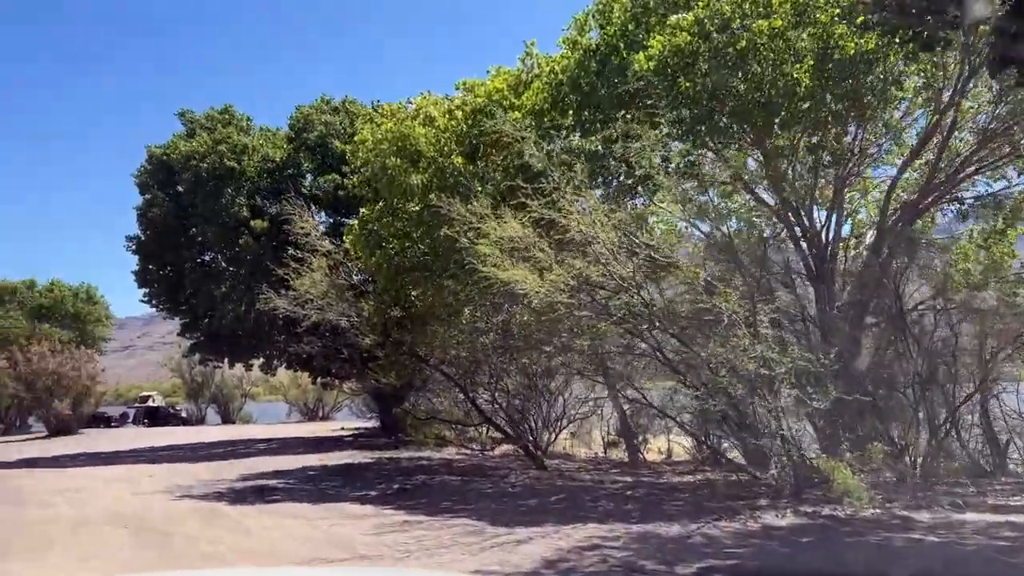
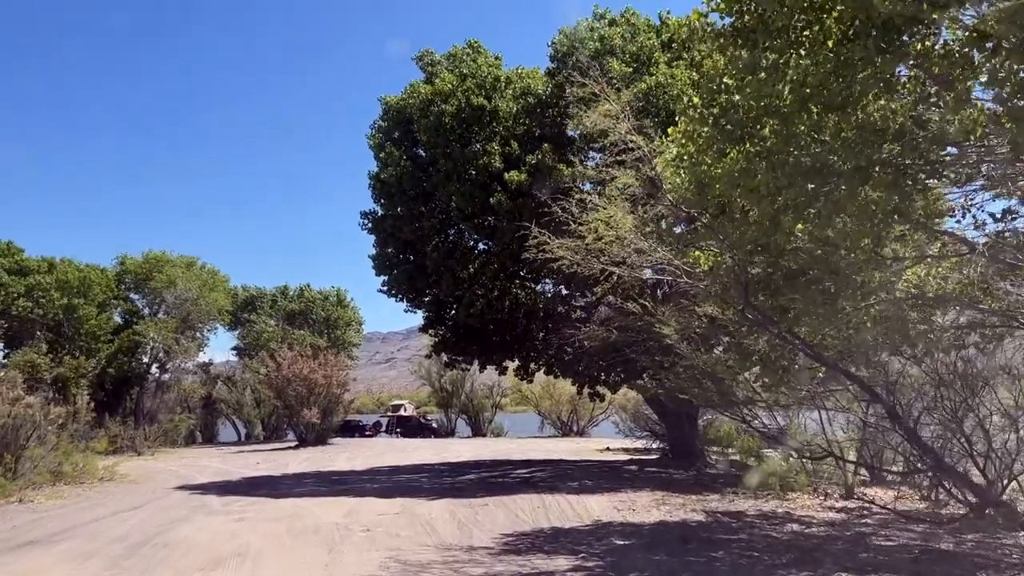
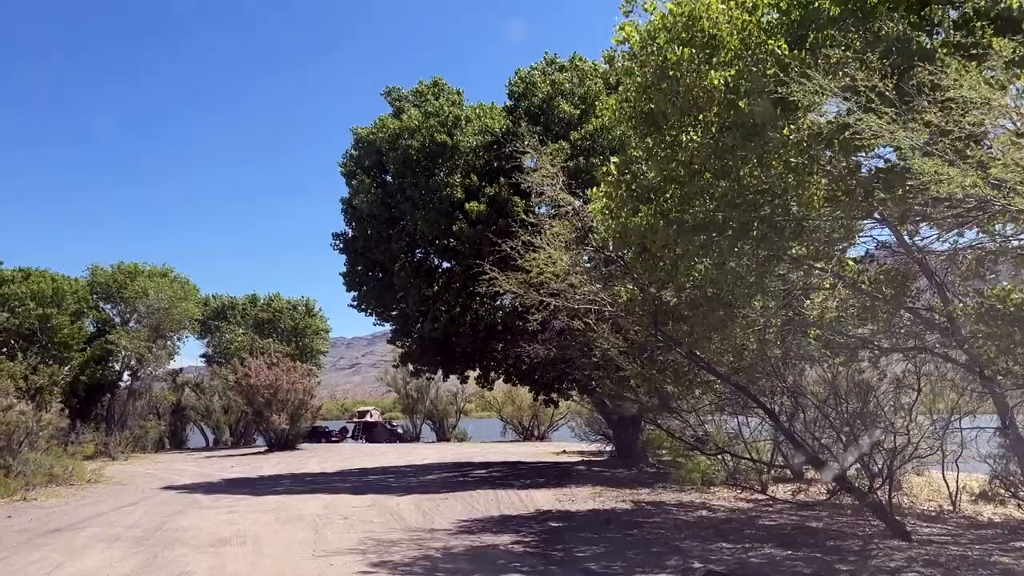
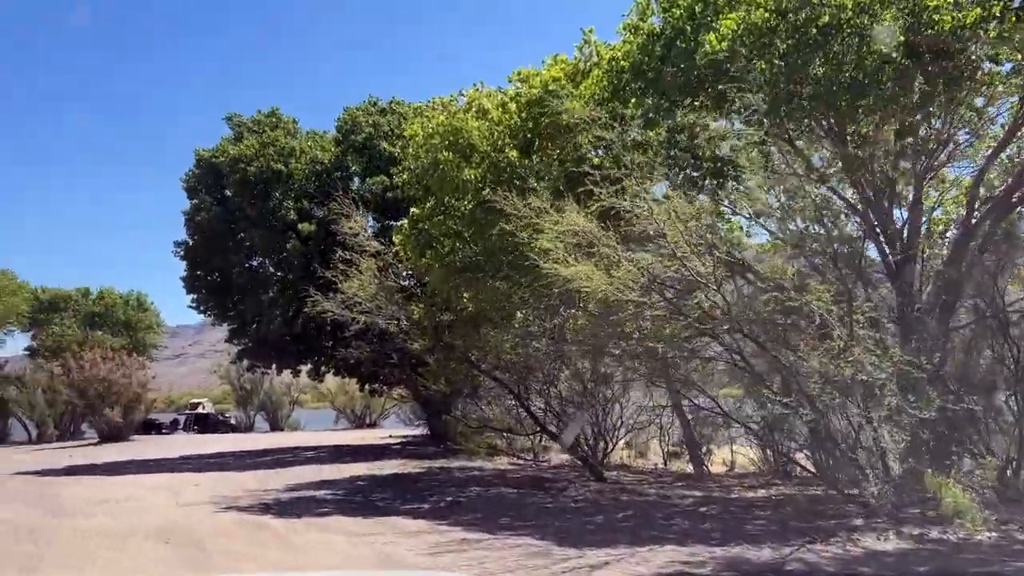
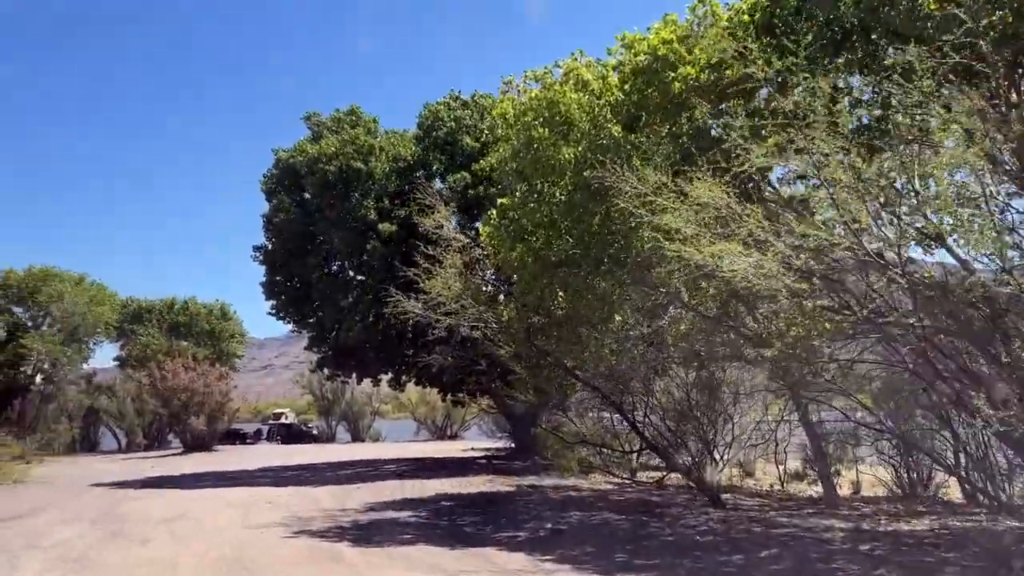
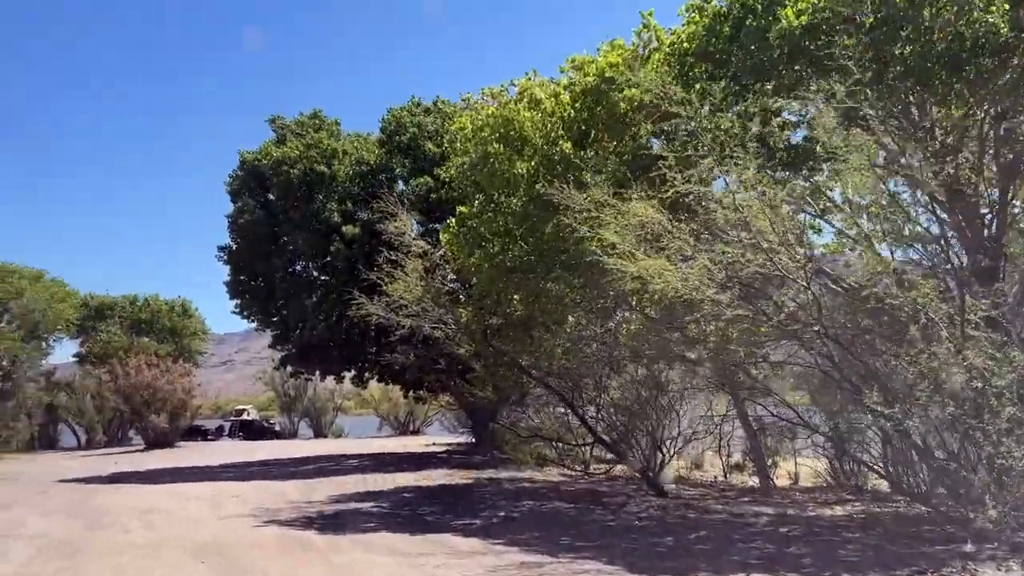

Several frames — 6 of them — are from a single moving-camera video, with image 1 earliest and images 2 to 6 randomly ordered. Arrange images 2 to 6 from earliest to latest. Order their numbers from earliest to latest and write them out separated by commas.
4, 6, 5, 3, 2
